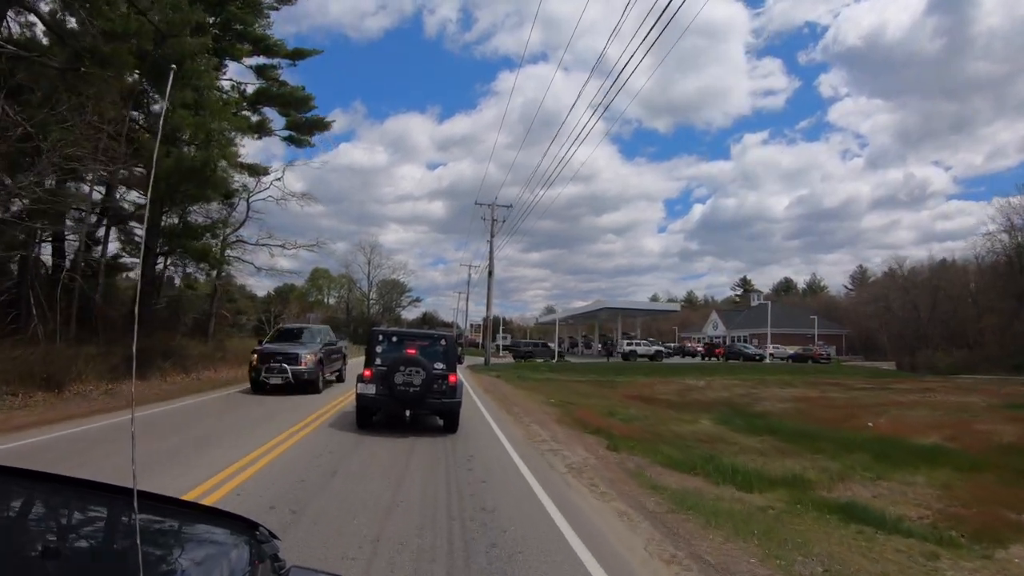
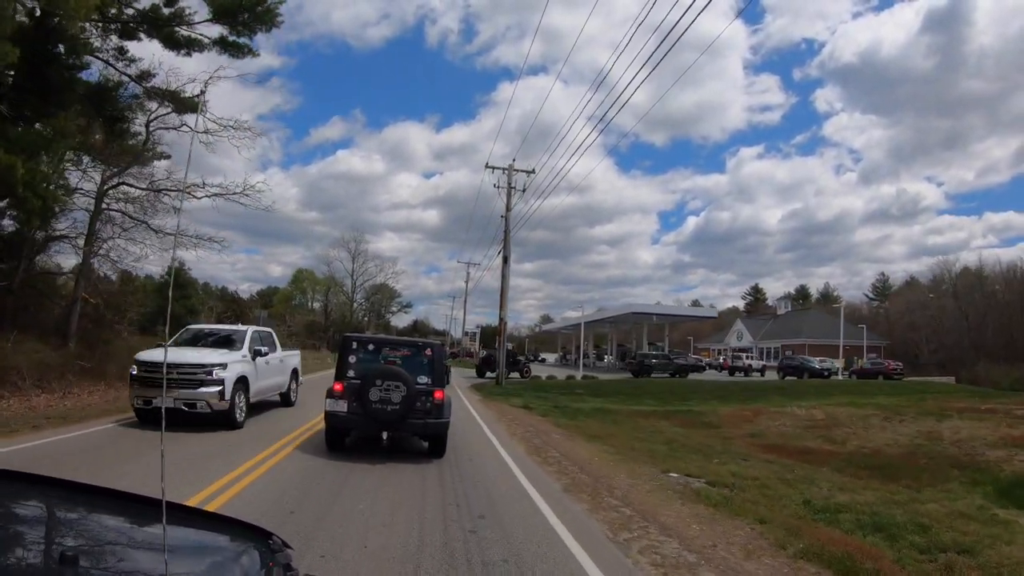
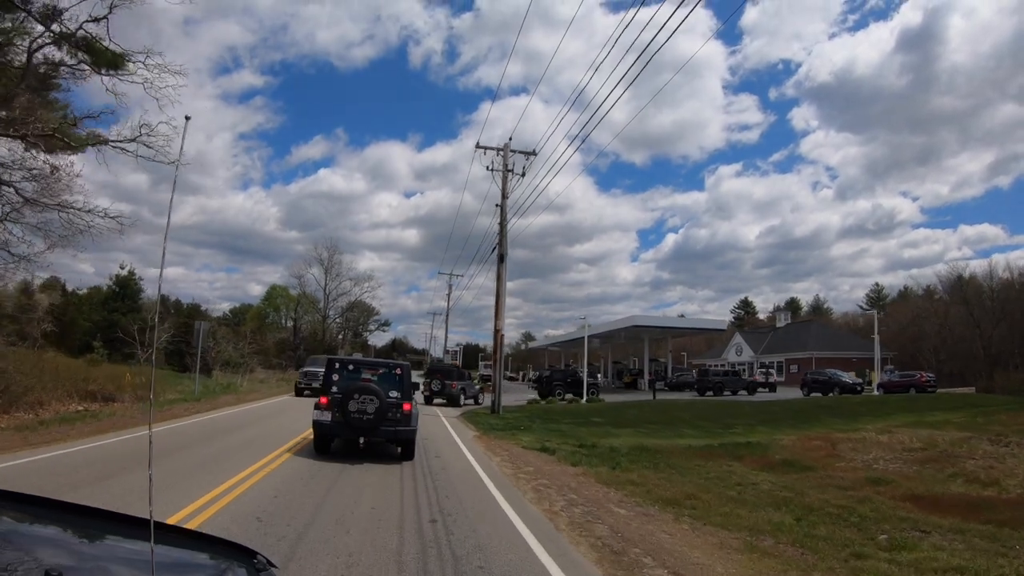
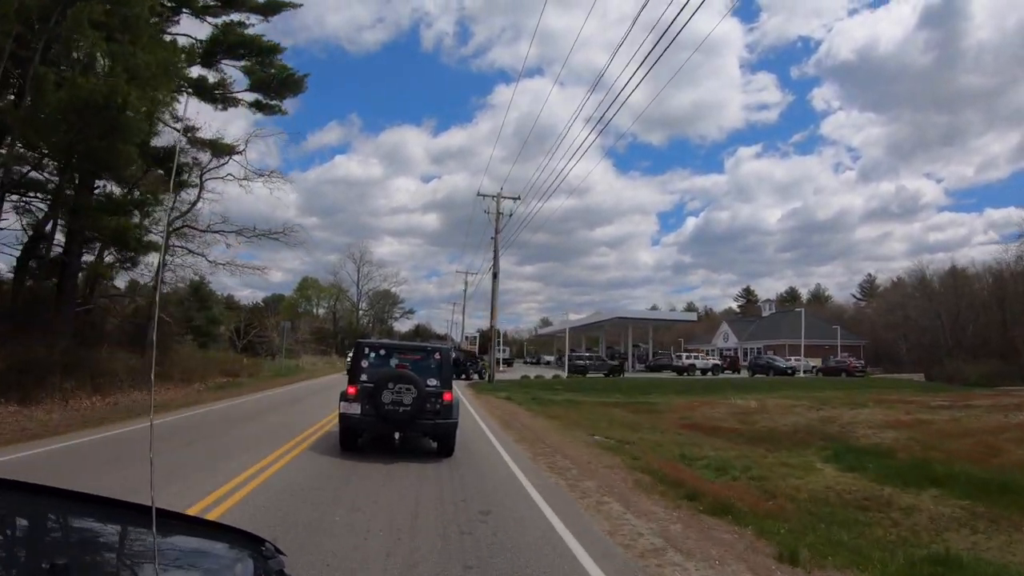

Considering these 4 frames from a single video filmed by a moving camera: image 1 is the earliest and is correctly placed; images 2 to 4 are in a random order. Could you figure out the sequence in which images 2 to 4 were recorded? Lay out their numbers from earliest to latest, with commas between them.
4, 2, 3
